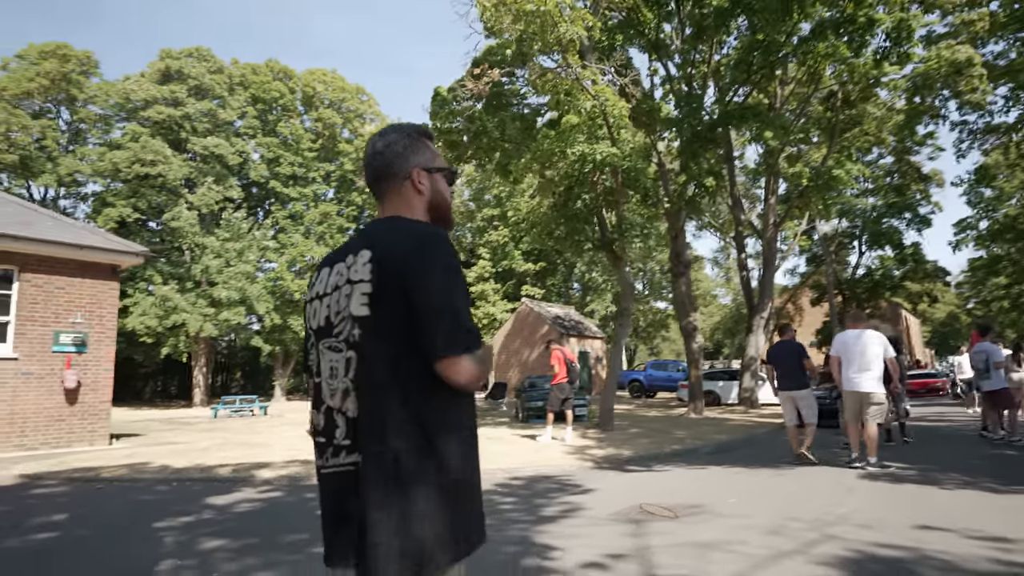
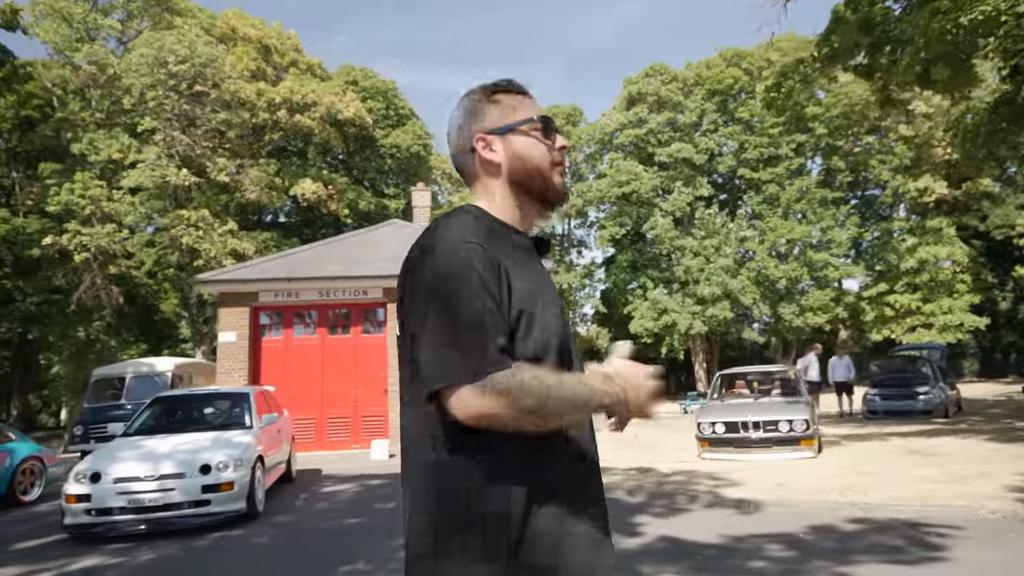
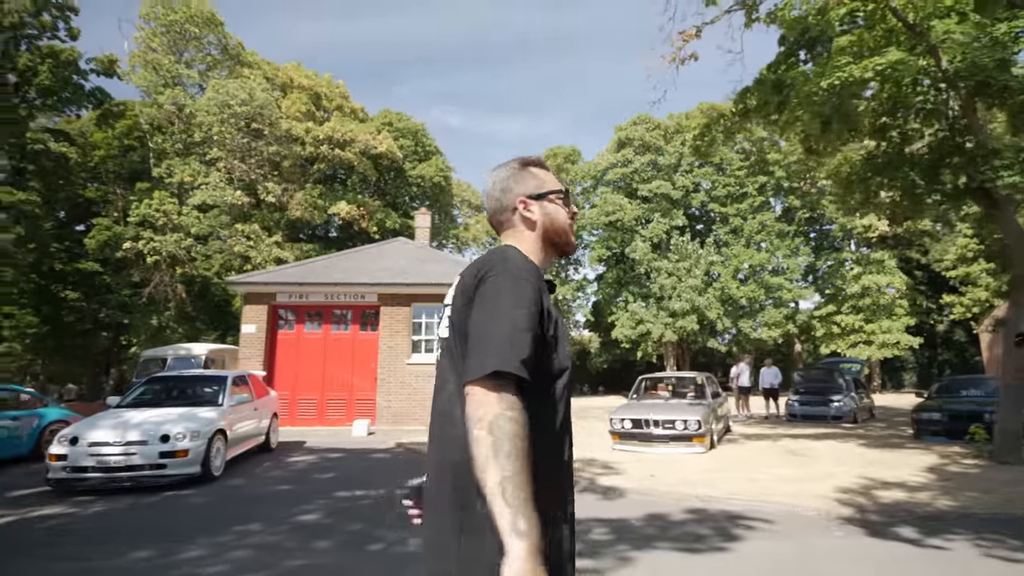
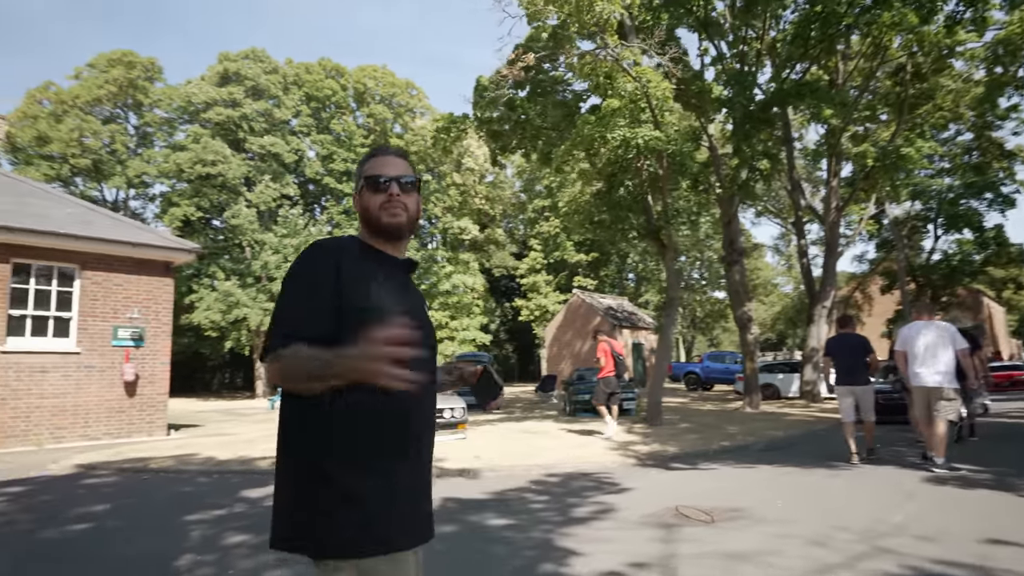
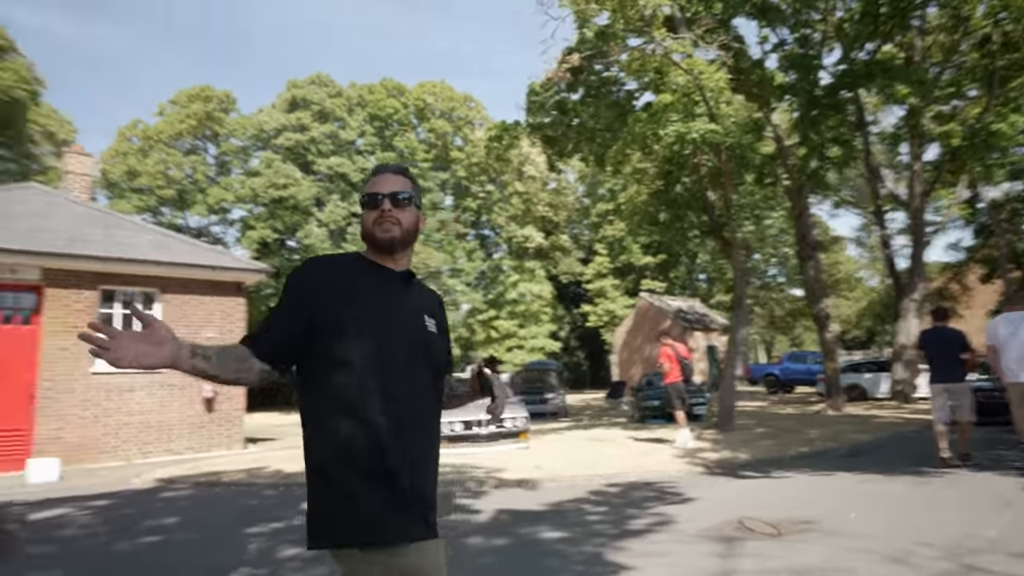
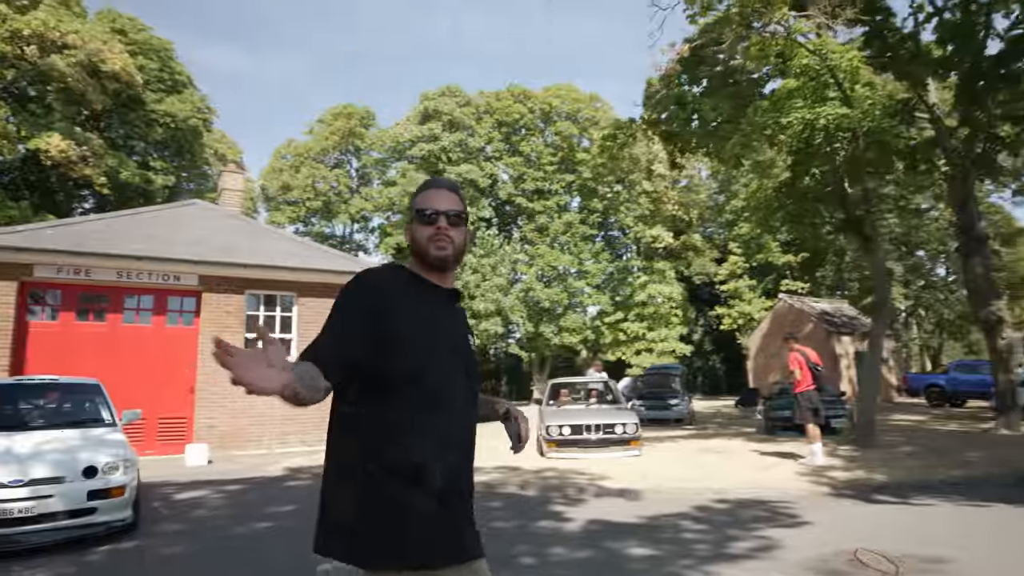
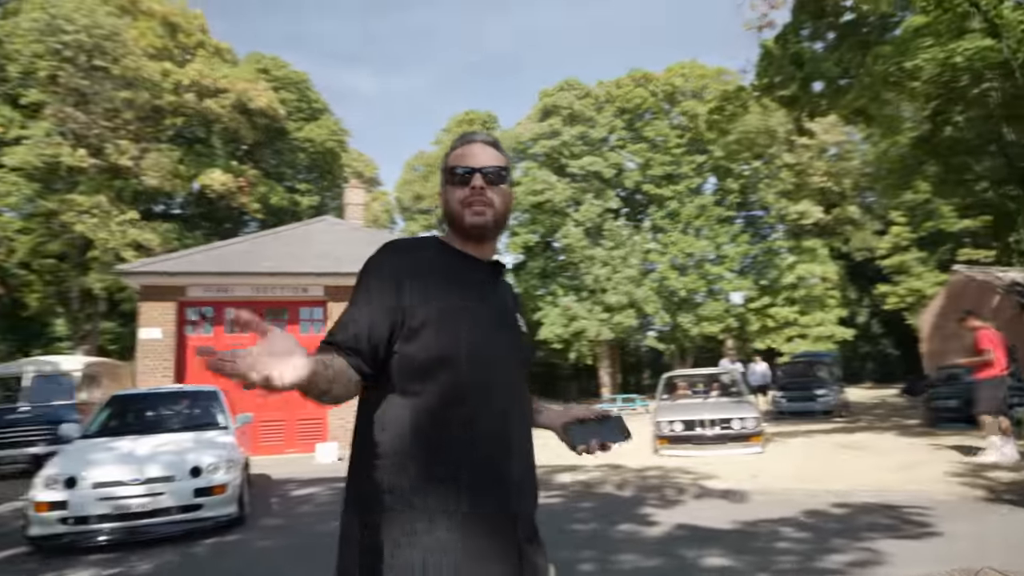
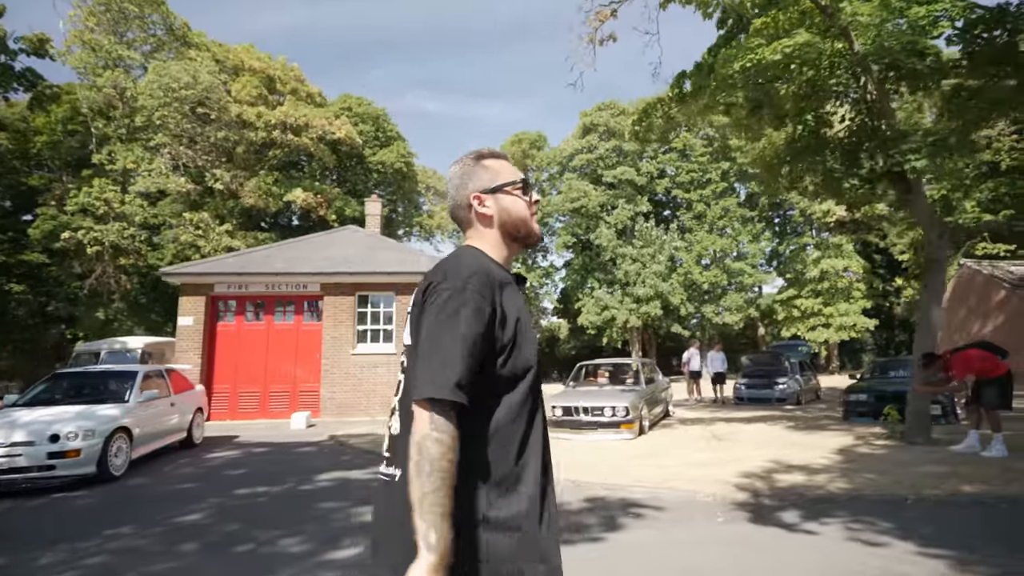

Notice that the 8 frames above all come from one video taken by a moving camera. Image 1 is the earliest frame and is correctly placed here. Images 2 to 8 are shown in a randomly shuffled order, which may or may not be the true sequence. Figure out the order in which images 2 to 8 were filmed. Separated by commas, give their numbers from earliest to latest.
4, 5, 6, 7, 2, 3, 8
